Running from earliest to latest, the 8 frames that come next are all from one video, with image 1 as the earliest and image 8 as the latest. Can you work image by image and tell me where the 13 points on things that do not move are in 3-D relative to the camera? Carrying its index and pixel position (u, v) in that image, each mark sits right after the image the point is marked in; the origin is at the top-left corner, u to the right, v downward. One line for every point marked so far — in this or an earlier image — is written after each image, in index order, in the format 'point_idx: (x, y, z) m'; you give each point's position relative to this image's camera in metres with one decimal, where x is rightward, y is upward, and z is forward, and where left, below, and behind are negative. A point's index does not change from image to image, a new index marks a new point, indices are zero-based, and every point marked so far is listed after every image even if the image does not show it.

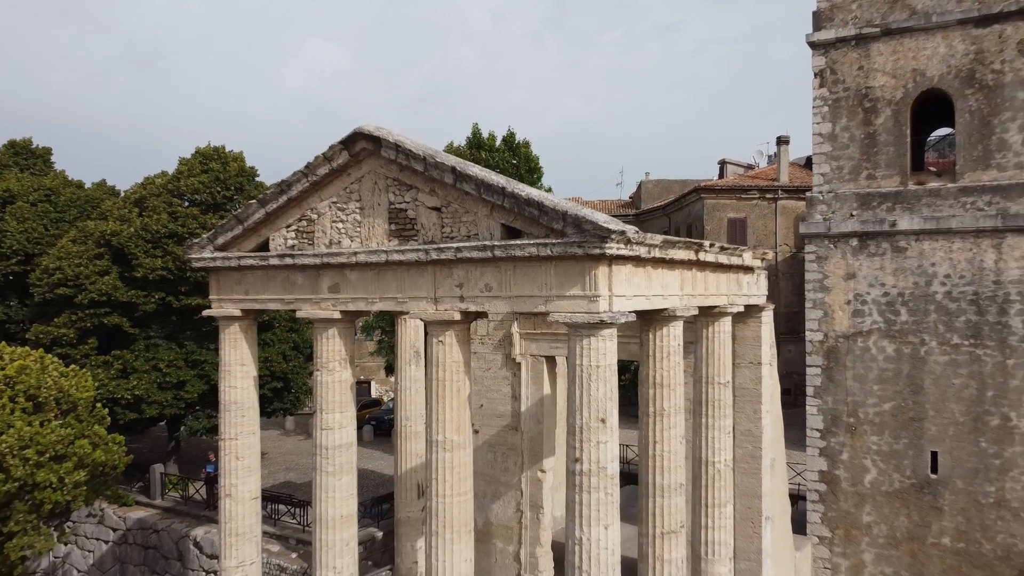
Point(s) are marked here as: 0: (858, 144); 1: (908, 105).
0: (+5.5, +2.3, +11.2) m
1: (+6.1, +2.8, +10.8) m
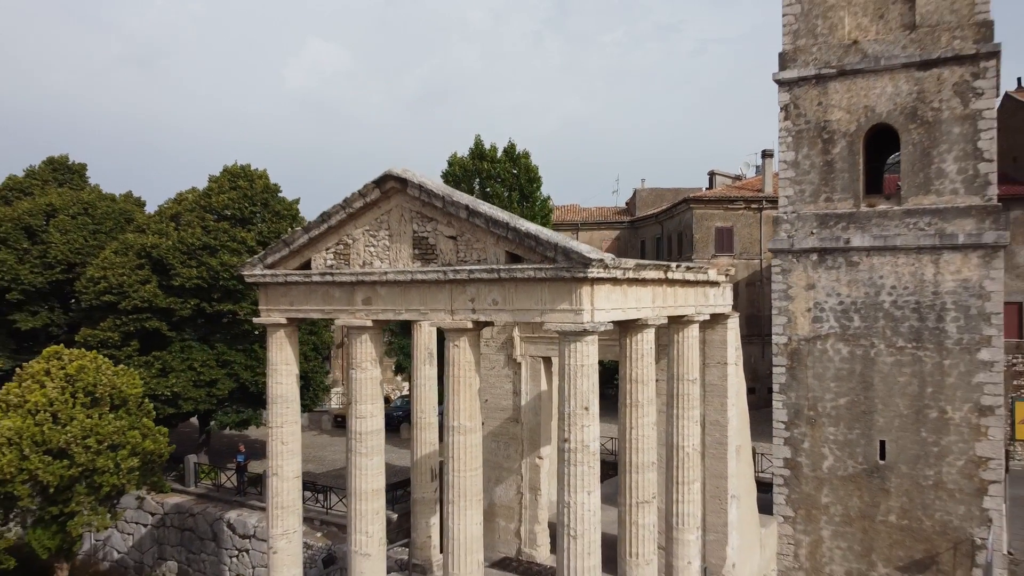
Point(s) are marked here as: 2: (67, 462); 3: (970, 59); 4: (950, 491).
0: (+5.5, +2.1, +12.7) m
1: (+6.1, +2.7, +12.4) m
2: (-7.9, -3.0, +12.5) m
3: (+7.5, +3.8, +11.6) m
4: (+7.2, -3.3, +11.6) m
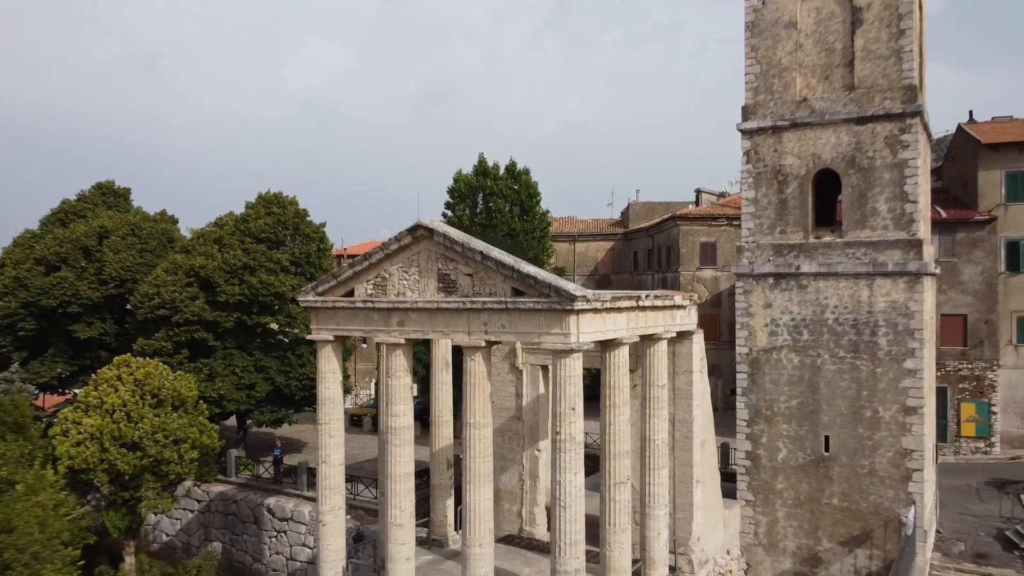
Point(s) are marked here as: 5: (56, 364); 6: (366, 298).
0: (+5.5, +1.7, +15.0) m
1: (+6.1, +2.3, +14.7) m
2: (-7.8, -3.4, +14.8) m
3: (+7.6, +3.4, +13.9) m
4: (+7.3, -3.7, +13.9) m
5: (-13.0, -2.1, +20.1) m
6: (-2.4, -0.2, +11.8) m
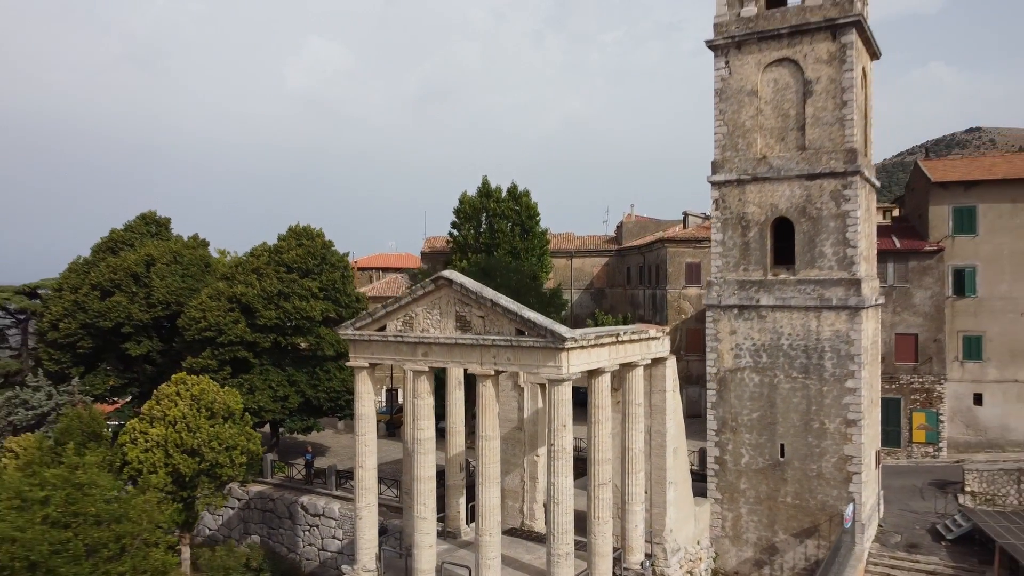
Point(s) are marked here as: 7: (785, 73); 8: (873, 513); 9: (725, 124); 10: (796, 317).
0: (+5.6, +1.0, +17.6) m
1: (+6.2, +1.5, +17.2) m
2: (-7.7, -4.2, +17.4) m
3: (+7.6, +2.6, +16.4) m
4: (+7.3, -4.4, +16.5) m
5: (-13.0, -2.9, +22.7) m
6: (-2.3, -0.9, +14.3) m
7: (+6.6, +5.2, +17.2) m
8: (+8.7, -5.4, +17.1) m
9: (+5.3, +4.1, +17.8) m
10: (+6.8, -0.7, +16.8) m
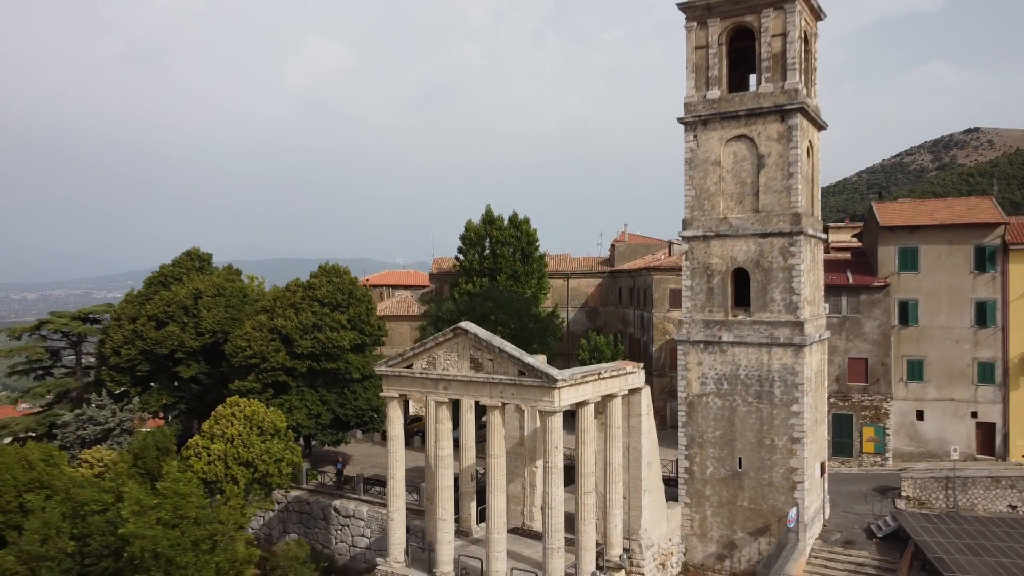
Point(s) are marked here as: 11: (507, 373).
0: (+5.7, -0.1, +20.9) m
1: (+6.3, +0.4, +20.6) m
2: (-7.7, -5.3, +20.8) m
3: (+7.7, +1.5, +19.8) m
4: (+7.4, -5.6, +19.9) m
5: (-12.9, -4.0, +26.1) m
6: (-2.3, -2.1, +17.7) m
7: (+6.7, +4.1, +20.6) m
8: (+8.8, -6.6, +20.5) m
9: (+5.4, +3.0, +21.2) m
10: (+6.8, -1.8, +20.2) m
11: (-0.1, -2.0, +16.5) m
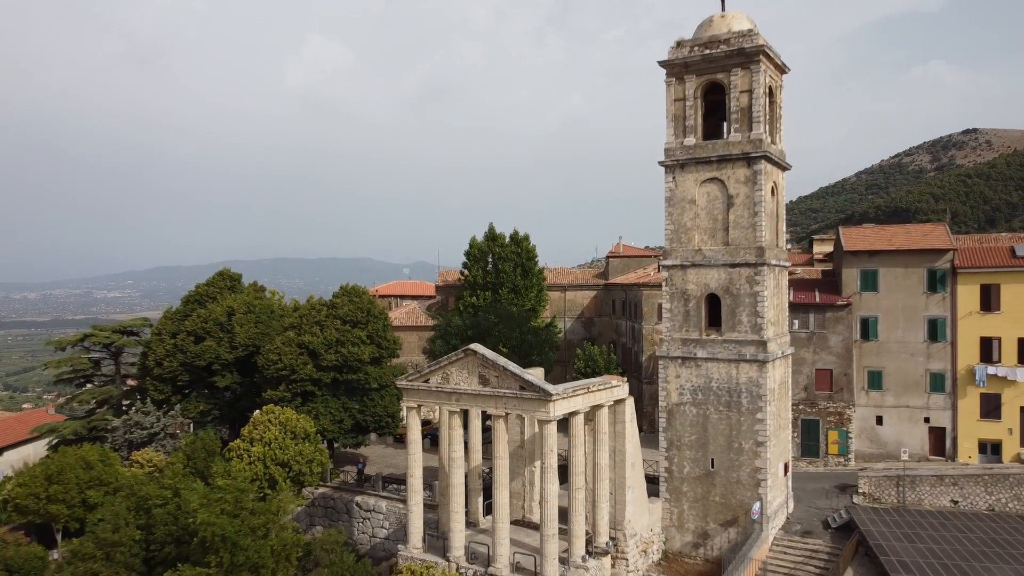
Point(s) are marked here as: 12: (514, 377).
0: (+5.7, -0.9, +24.0) m
1: (+6.3, -0.4, +23.6) m
2: (-7.6, -6.1, +23.8) m
3: (+7.8, +0.7, +22.8) m
4: (+7.5, -6.3, +22.9) m
5: (-12.8, -4.7, +29.1) m
6: (-2.2, -2.8, +20.7) m
7: (+6.8, +3.3, +23.6) m
8: (+8.9, -7.3, +23.5) m
9: (+5.5, +2.2, +24.2) m
10: (+6.9, -2.6, +23.2) m
11: (-0.1, -2.7, +19.5) m
12: (+0.1, -2.4, +19.4) m
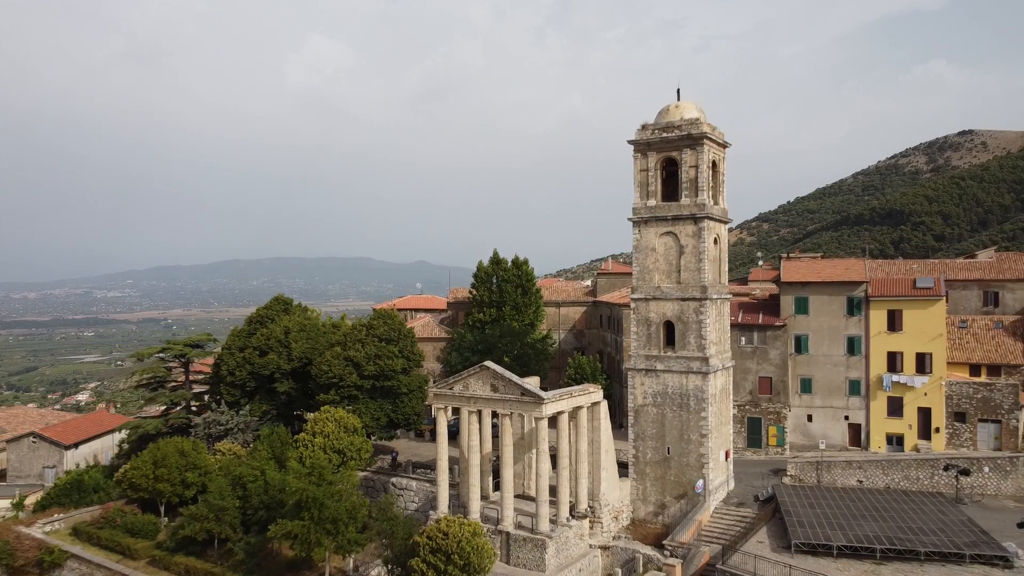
0: (+5.9, -2.1, +31.1) m
1: (+6.5, -1.6, +30.7) m
2: (-7.5, -7.3, +30.9) m
3: (+7.9, -0.5, +29.9) m
4: (+7.6, -7.6, +30.0) m
5: (-12.7, -6.0, +36.2) m
6: (-2.1, -4.1, +27.8) m
7: (+6.9, +2.1, +30.7) m
8: (+9.0, -8.5, +30.6) m
9: (+5.6, +1.0, +31.3) m
10: (+7.0, -3.8, +30.4) m
11: (+0.1, -4.0, +26.6) m
12: (+0.2, -3.7, +26.5) m
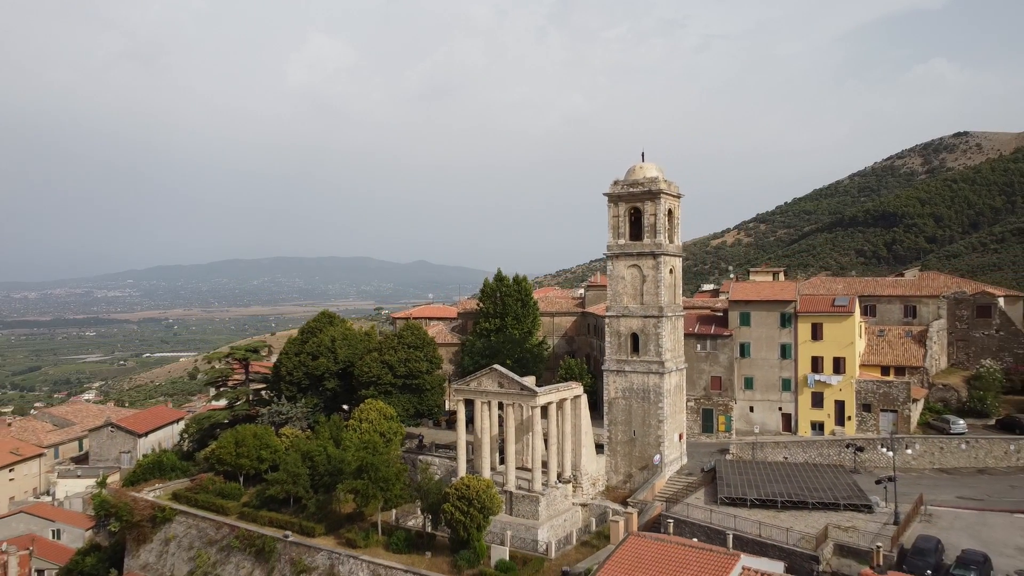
0: (+6.0, -3.2, +40.2) m
1: (+6.6, -2.7, +39.9) m
2: (-7.4, -8.4, +40.1) m
3: (+8.0, -1.6, +39.1) m
4: (+7.7, -8.7, +39.2) m
5: (-12.6, -7.1, +45.4) m
6: (-2.0, -5.2, +37.0) m
7: (+7.0, +1.0, +39.8) m
8: (+9.1, -9.7, +39.8) m
9: (+5.7, -0.1, +40.4) m
10: (+7.1, -4.9, +39.5) m
11: (+0.2, -5.1, +35.8) m
12: (+0.3, -4.8, +35.6) m
